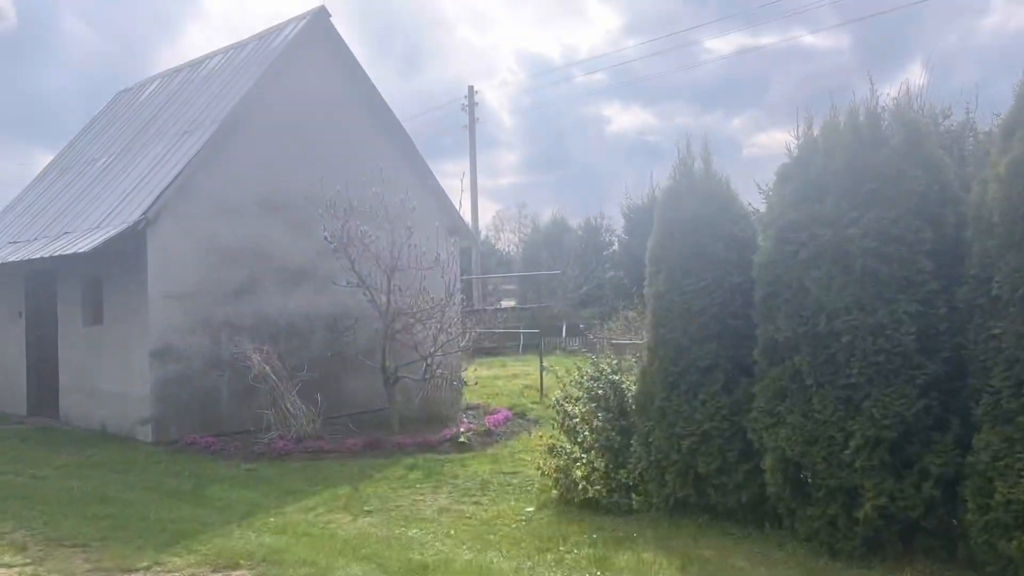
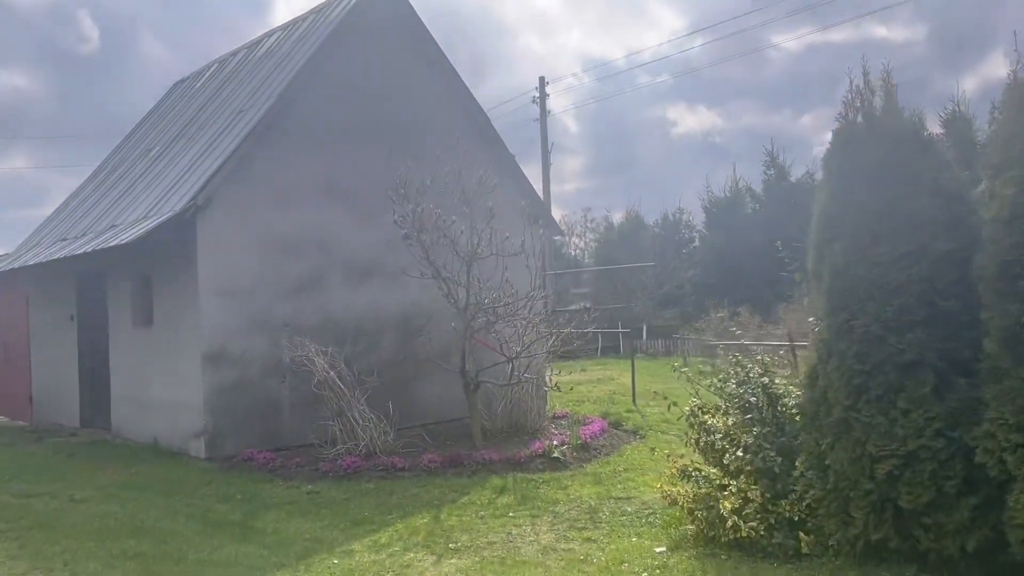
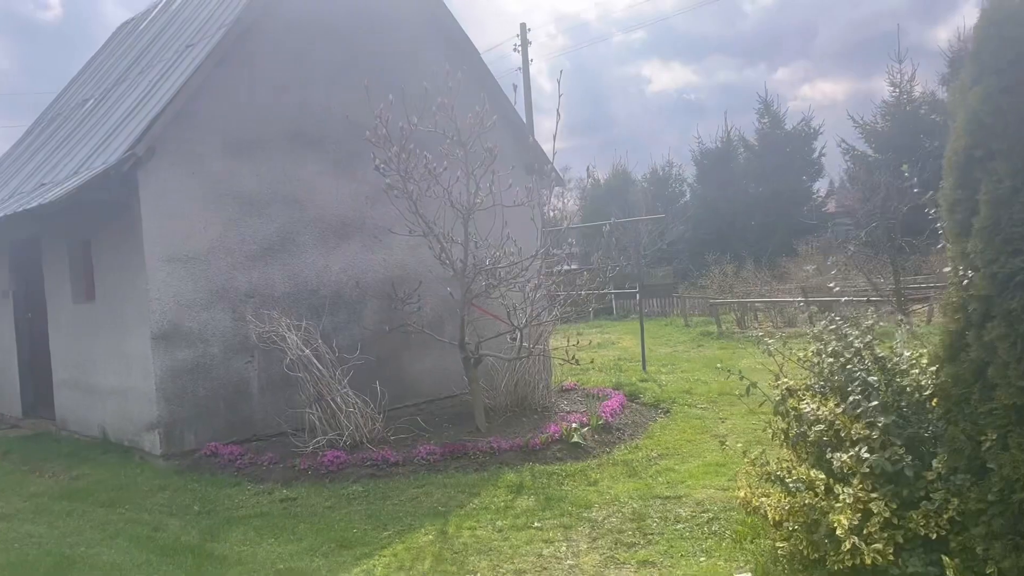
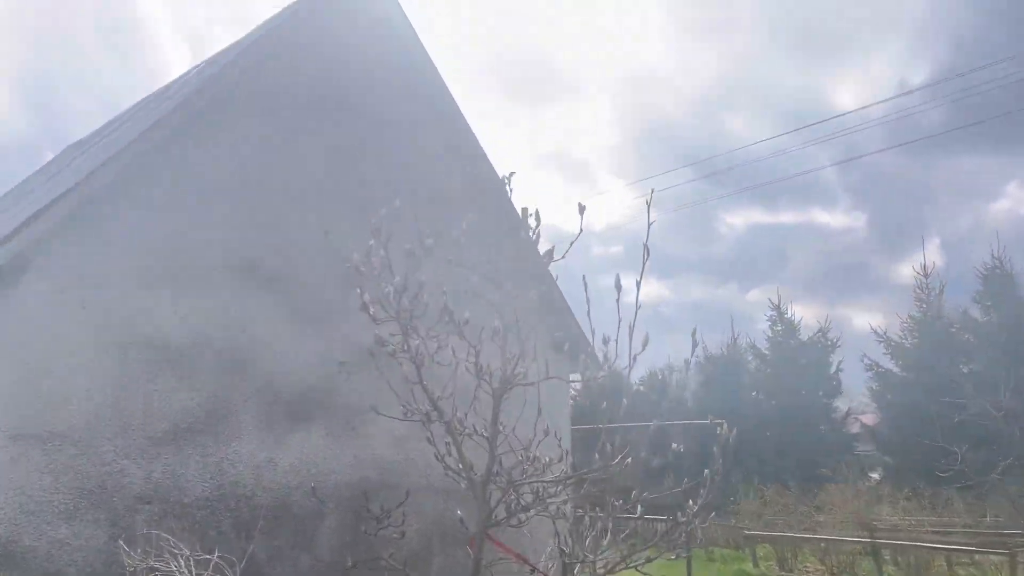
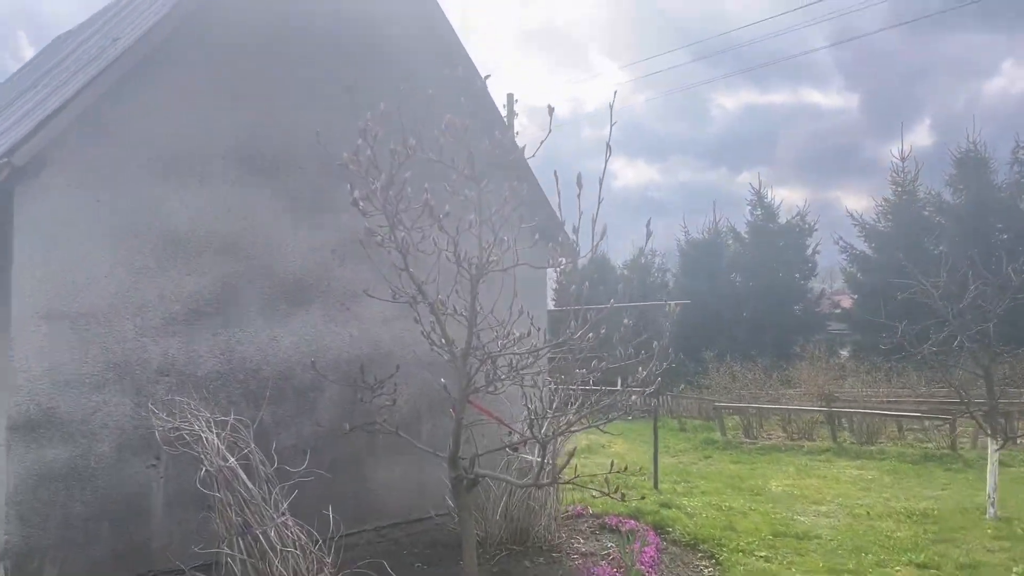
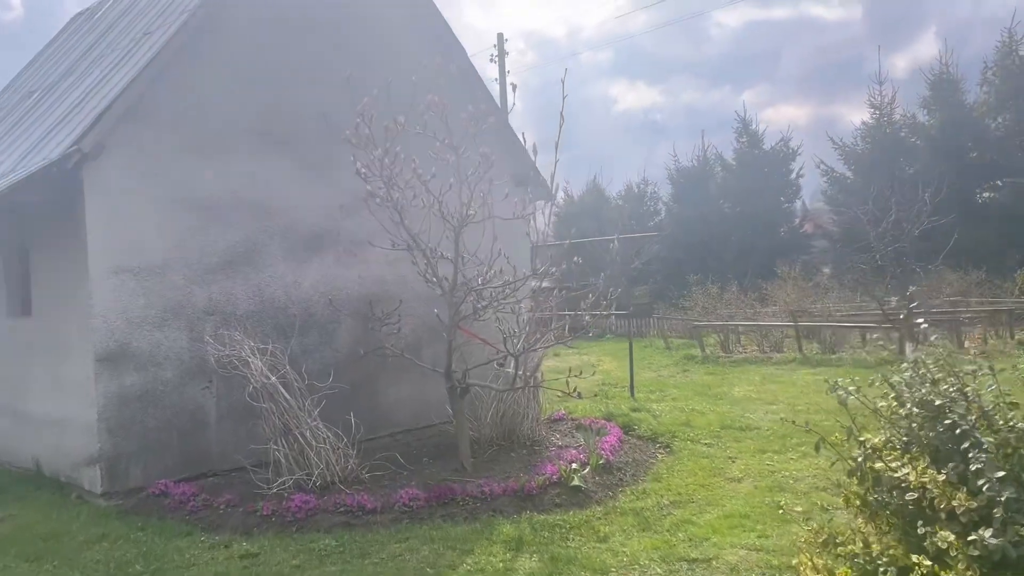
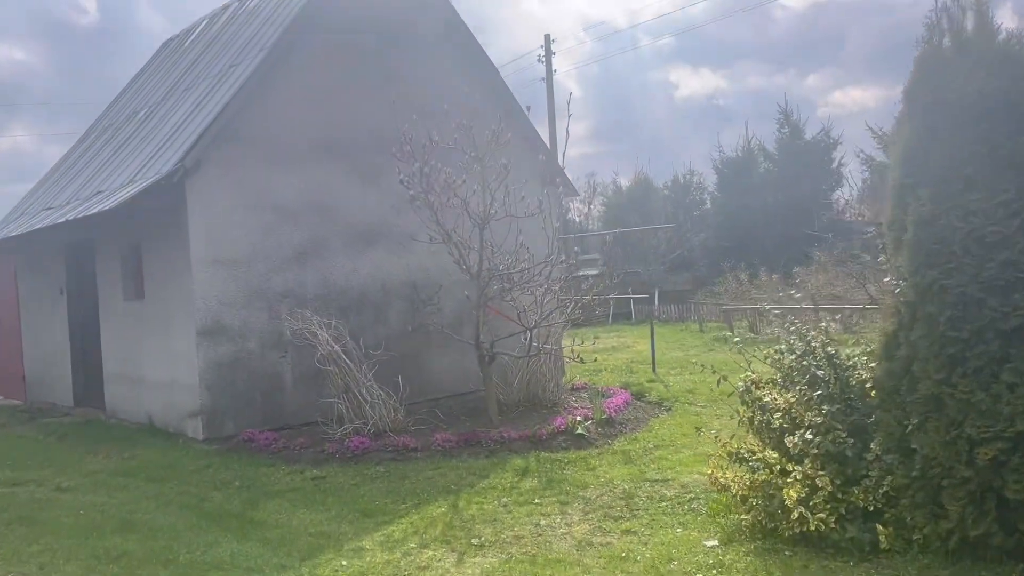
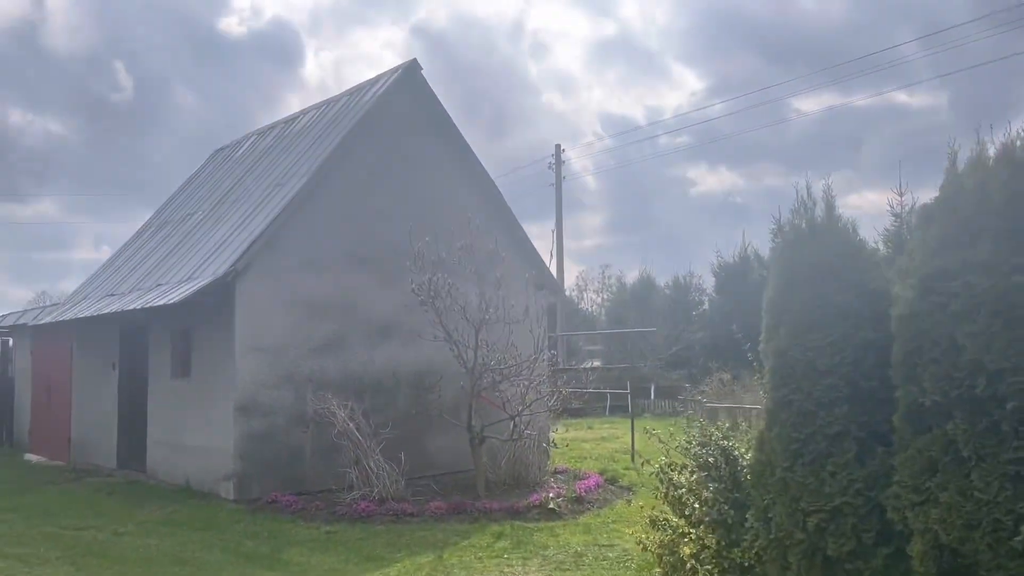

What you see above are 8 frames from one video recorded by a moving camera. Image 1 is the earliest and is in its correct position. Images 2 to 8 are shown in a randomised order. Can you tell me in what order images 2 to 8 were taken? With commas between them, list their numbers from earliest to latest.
8, 2, 7, 3, 6, 5, 4
